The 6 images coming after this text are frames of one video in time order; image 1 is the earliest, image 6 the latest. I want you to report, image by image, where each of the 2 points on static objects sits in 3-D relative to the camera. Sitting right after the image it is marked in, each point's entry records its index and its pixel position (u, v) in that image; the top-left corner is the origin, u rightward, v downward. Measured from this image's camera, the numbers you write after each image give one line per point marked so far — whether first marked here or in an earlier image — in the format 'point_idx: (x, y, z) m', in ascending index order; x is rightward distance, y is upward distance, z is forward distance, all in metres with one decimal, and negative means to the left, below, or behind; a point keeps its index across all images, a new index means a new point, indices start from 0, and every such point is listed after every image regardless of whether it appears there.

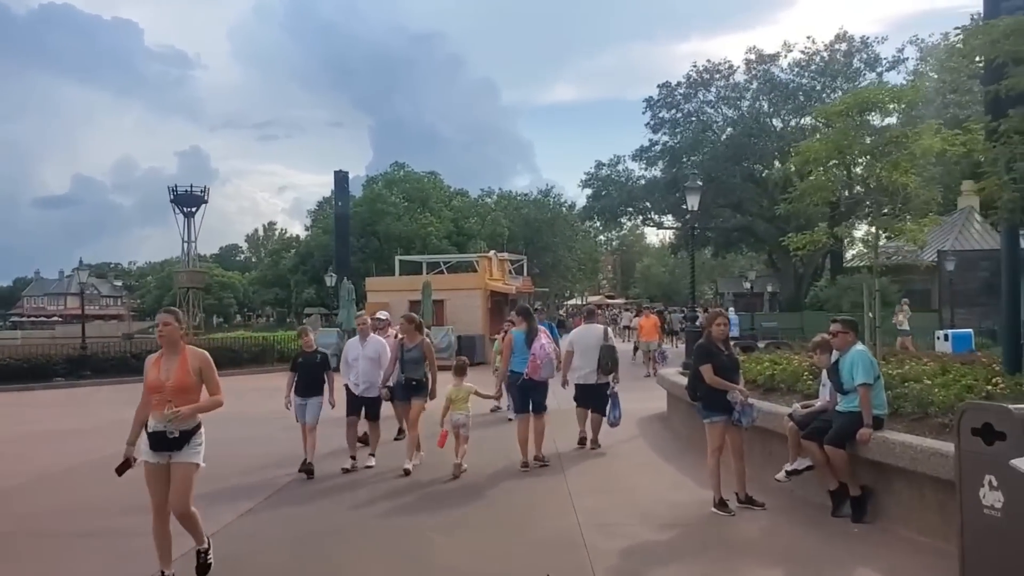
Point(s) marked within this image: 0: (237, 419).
0: (-4.8, -2.3, +15.1) m
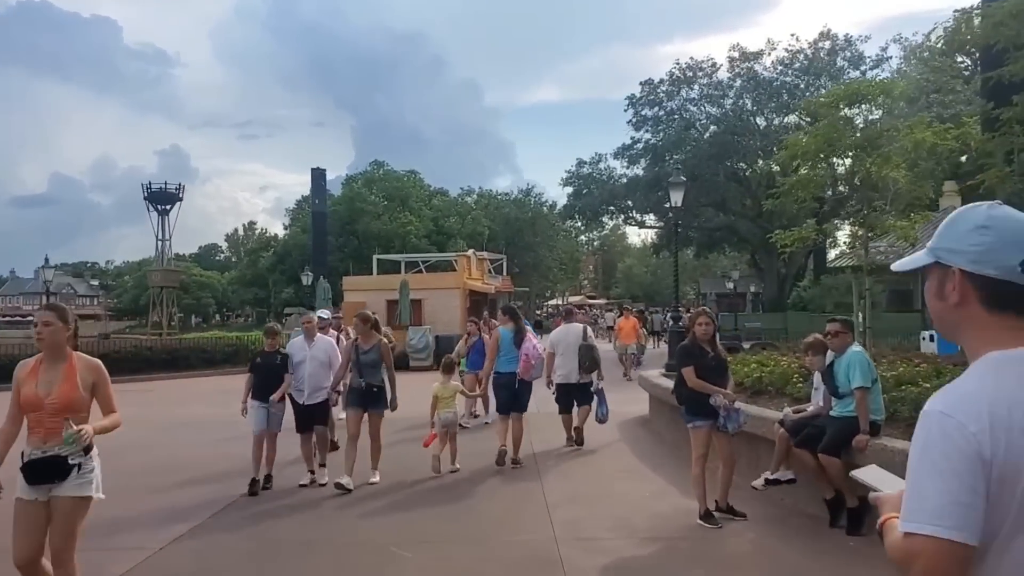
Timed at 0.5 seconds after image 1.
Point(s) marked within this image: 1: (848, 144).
0: (-5.2, -2.3, +14.5) m
1: (+5.0, +2.1, +12.8) m
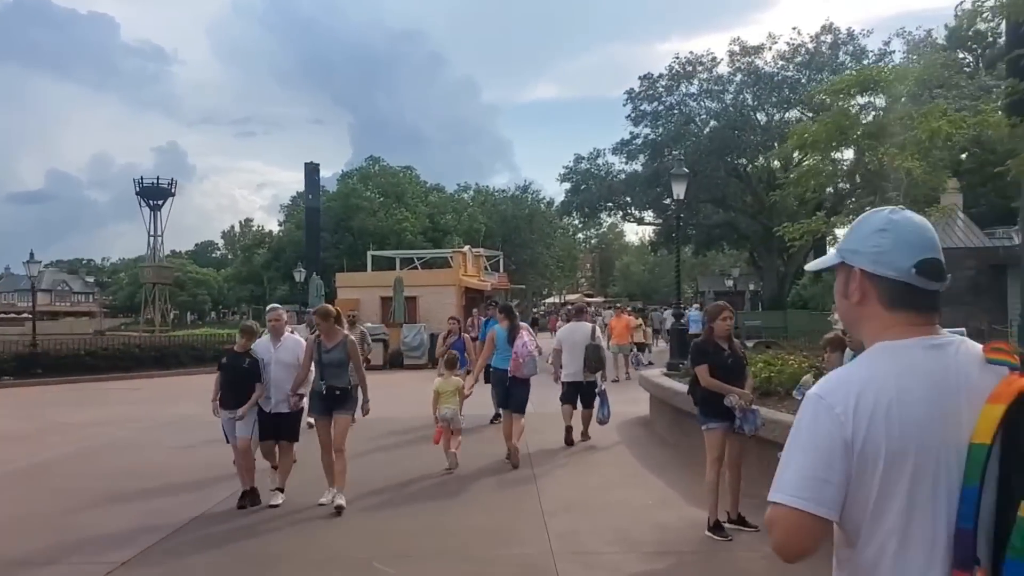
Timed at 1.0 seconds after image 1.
0: (-5.3, -2.2, +14.0) m
1: (+4.9, +2.2, +12.4) m
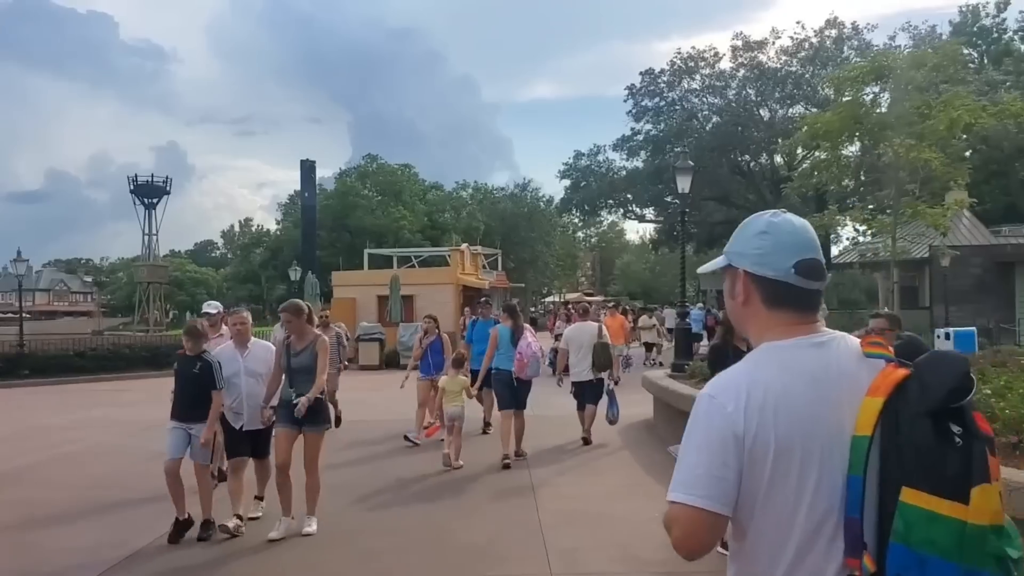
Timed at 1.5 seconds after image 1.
0: (-5.3, -2.1, +13.5) m
1: (+4.9, +2.2, +11.9) m
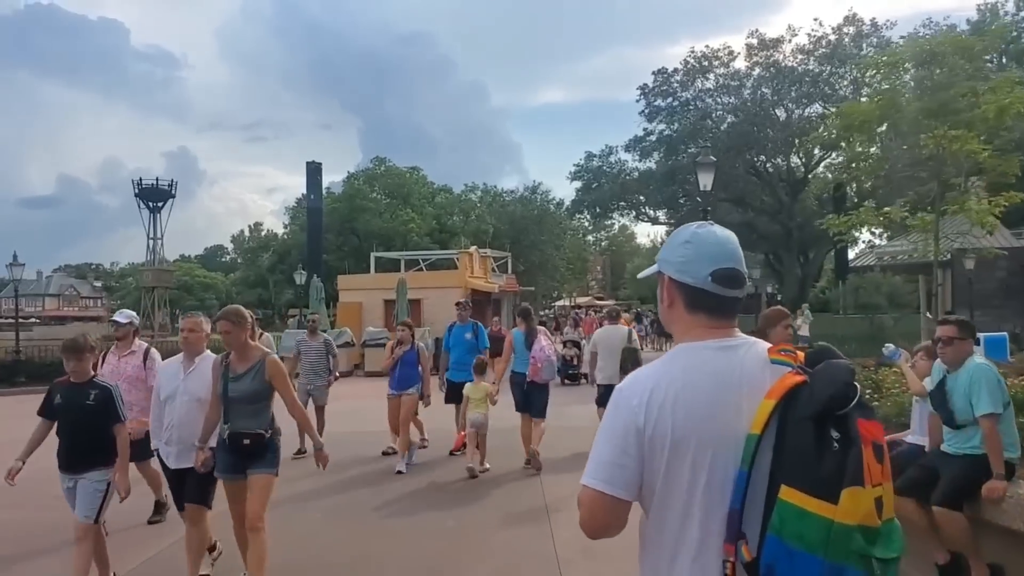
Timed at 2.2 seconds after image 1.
0: (-5.1, -2.2, +12.9) m
1: (+5.0, +2.2, +11.1) m
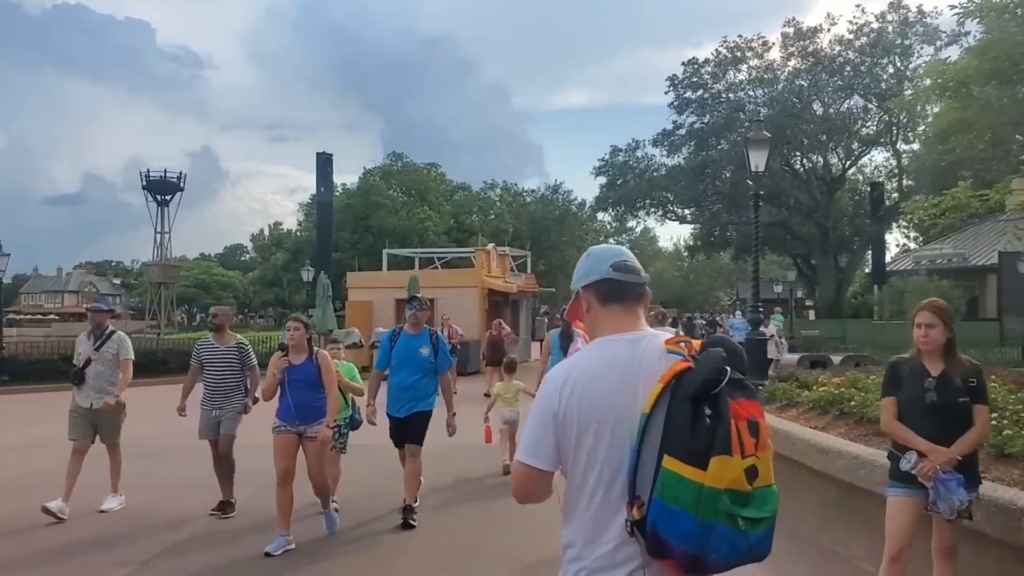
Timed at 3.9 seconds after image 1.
0: (-4.9, -2.1, +11.4) m
1: (+5.3, +2.2, +9.5) m
